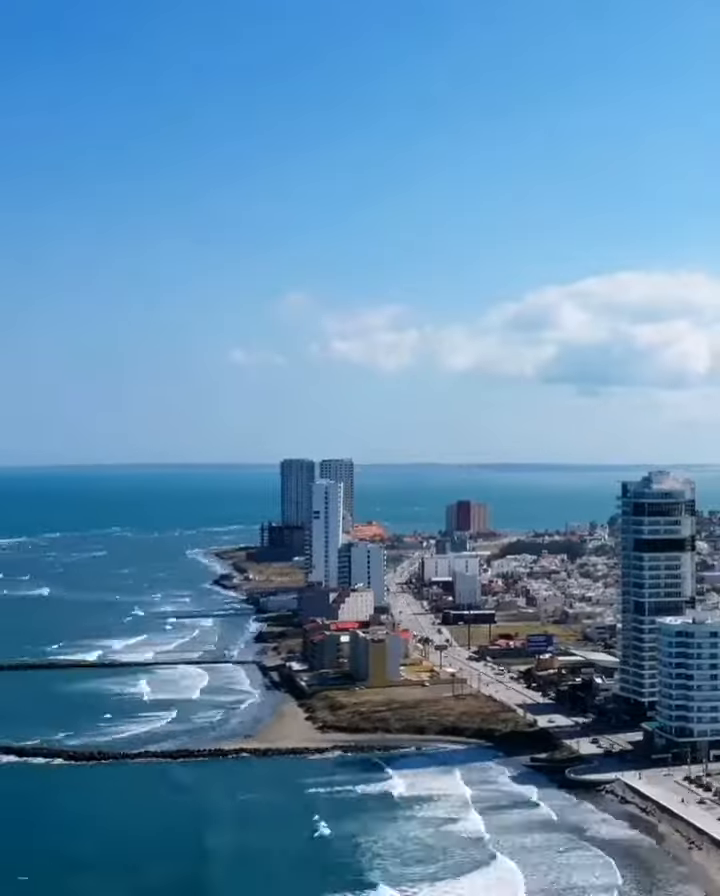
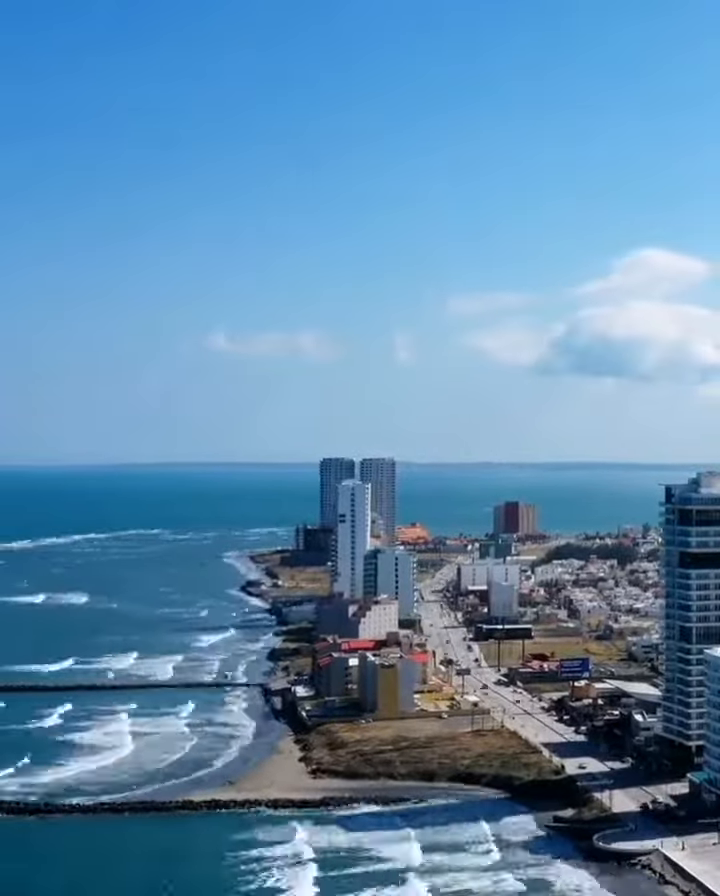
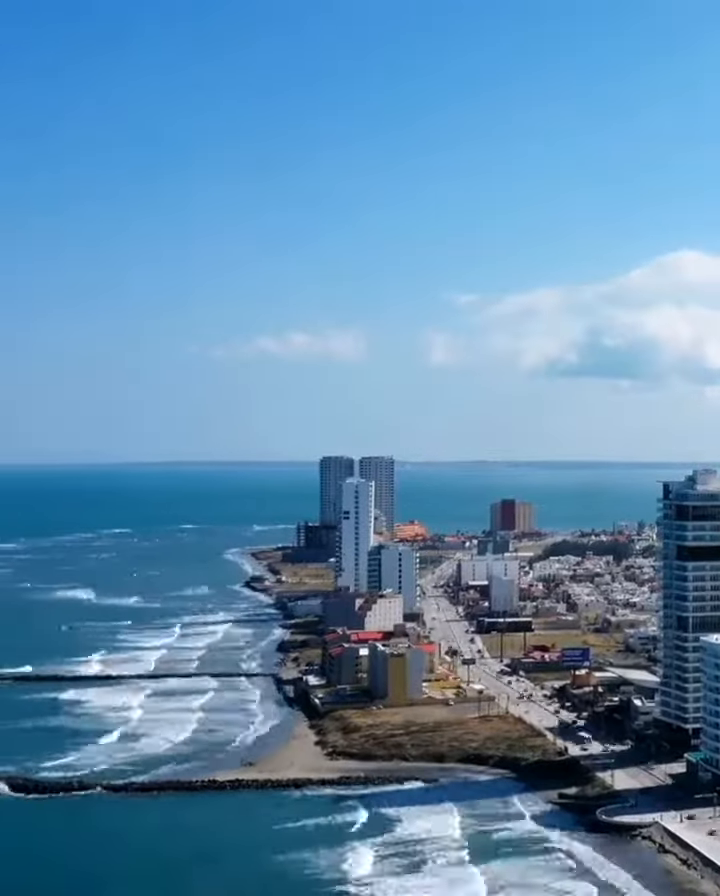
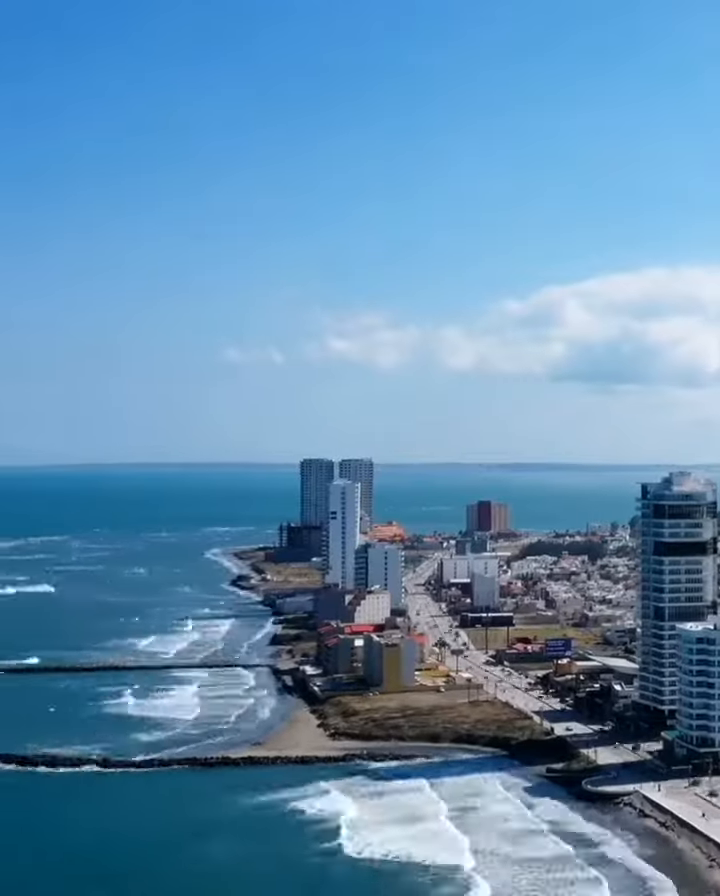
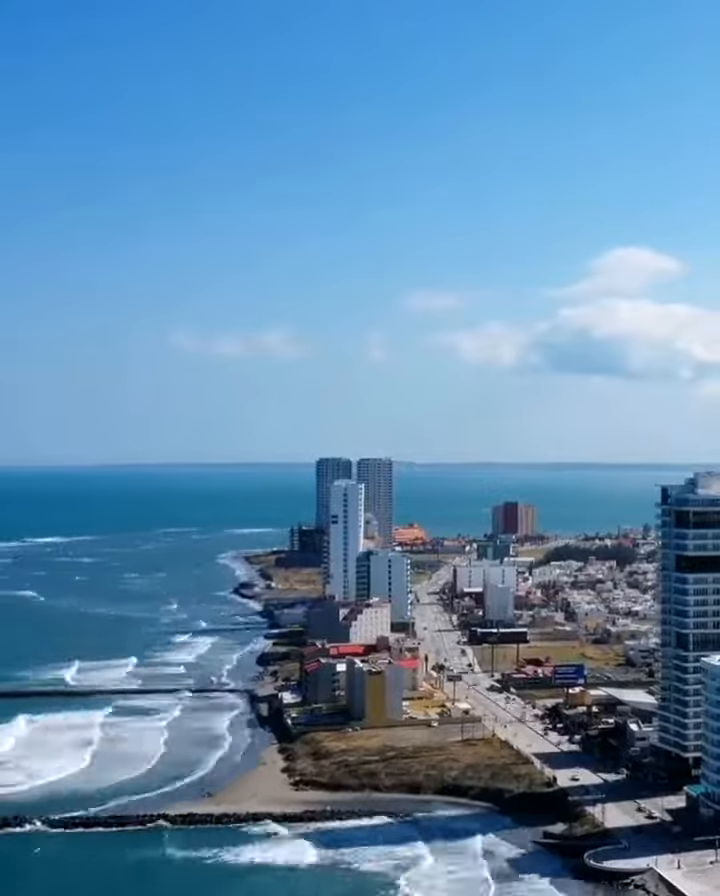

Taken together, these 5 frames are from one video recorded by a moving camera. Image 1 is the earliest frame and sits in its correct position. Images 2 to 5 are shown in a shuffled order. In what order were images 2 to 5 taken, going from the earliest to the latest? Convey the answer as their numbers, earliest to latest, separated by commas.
4, 3, 2, 5
